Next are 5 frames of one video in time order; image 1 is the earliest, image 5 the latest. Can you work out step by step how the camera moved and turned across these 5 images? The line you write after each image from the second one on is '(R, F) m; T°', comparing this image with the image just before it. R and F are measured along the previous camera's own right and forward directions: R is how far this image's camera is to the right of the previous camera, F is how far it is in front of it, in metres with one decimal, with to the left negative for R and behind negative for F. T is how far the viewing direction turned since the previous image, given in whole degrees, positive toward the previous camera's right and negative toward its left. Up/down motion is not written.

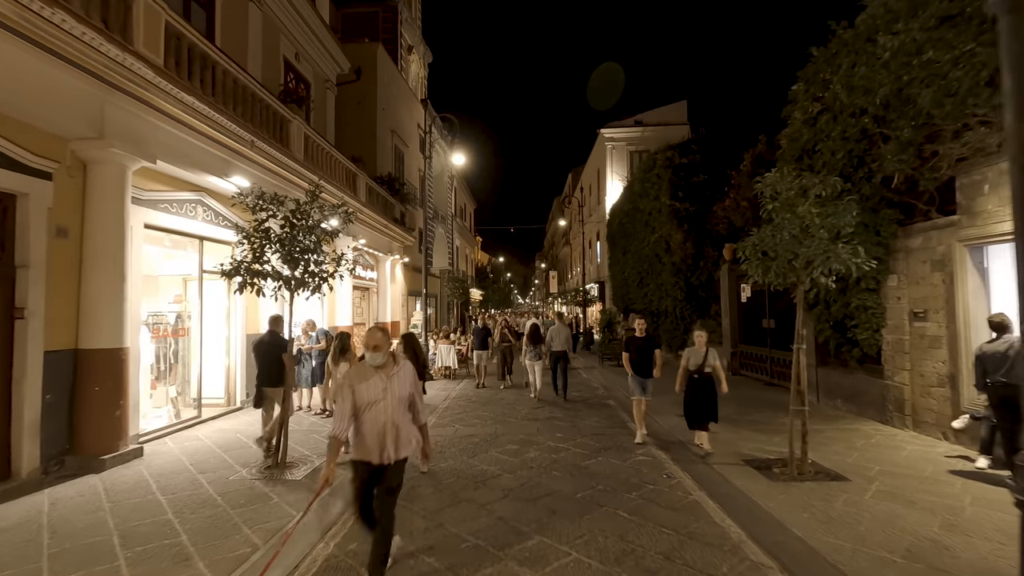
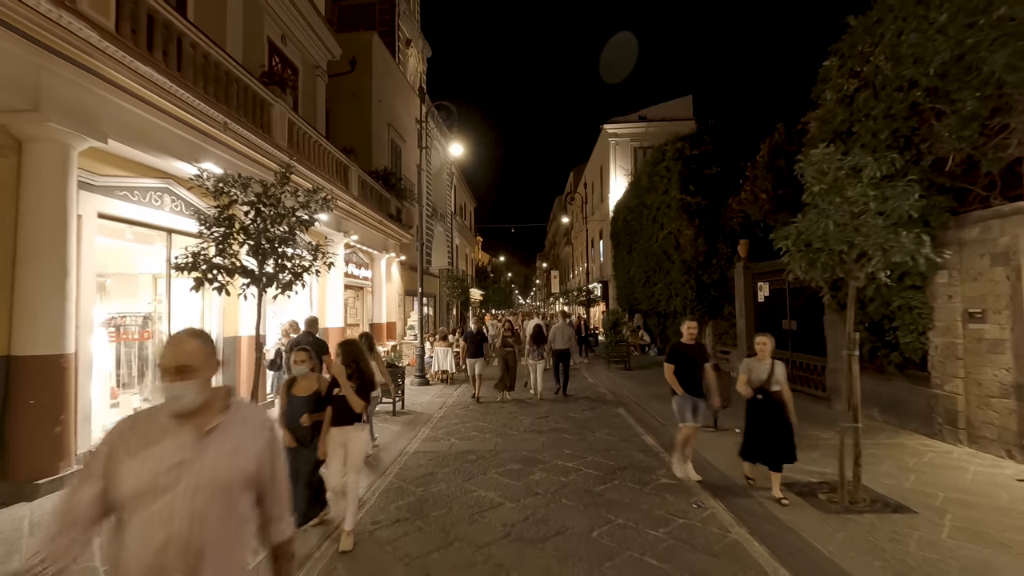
(0.0, +0.9) m; 0°
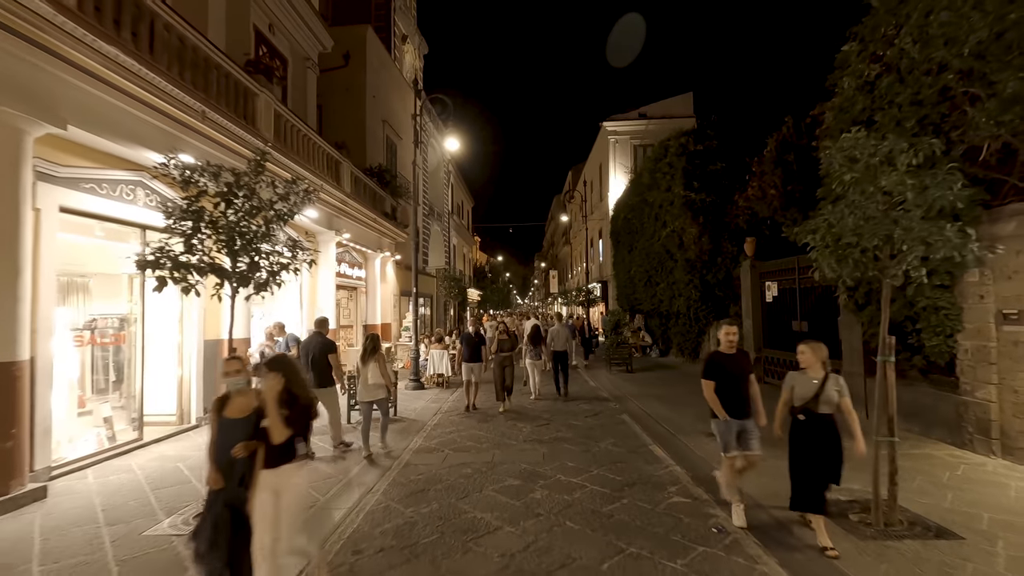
(0.0, +0.5) m; 0°
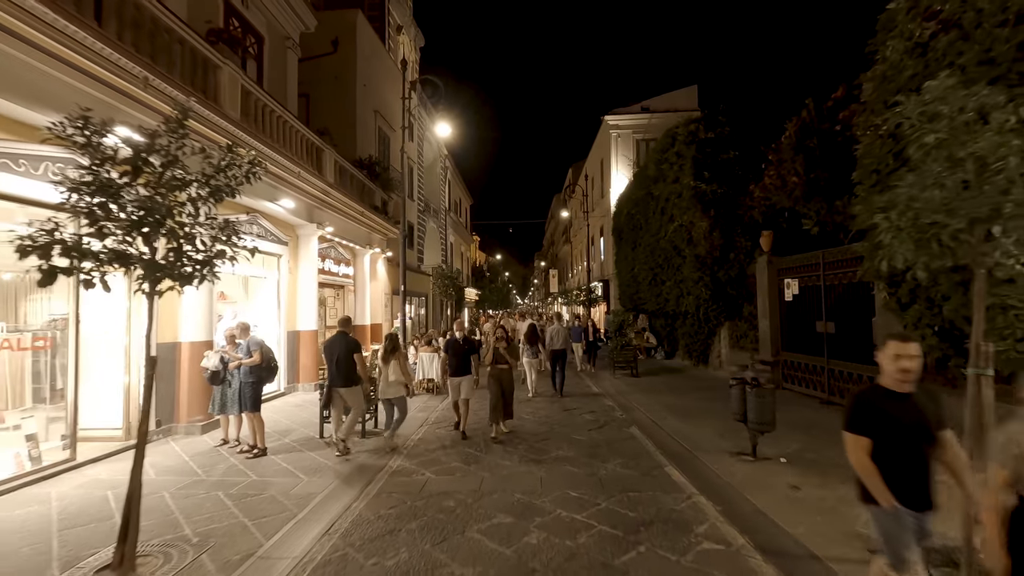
(+0.1, +1.1) m; 0°
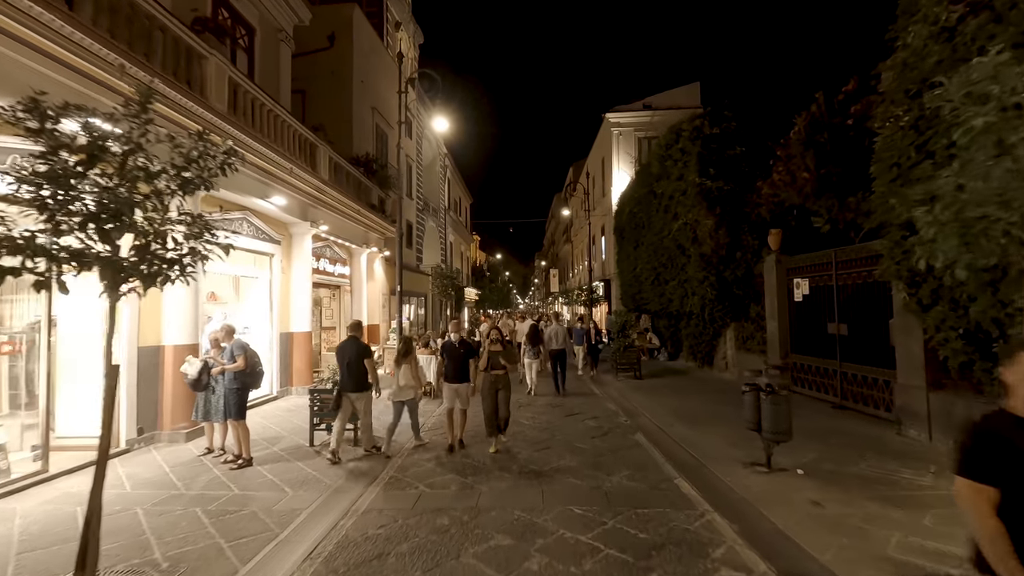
(0.0, +0.4) m; 0°
